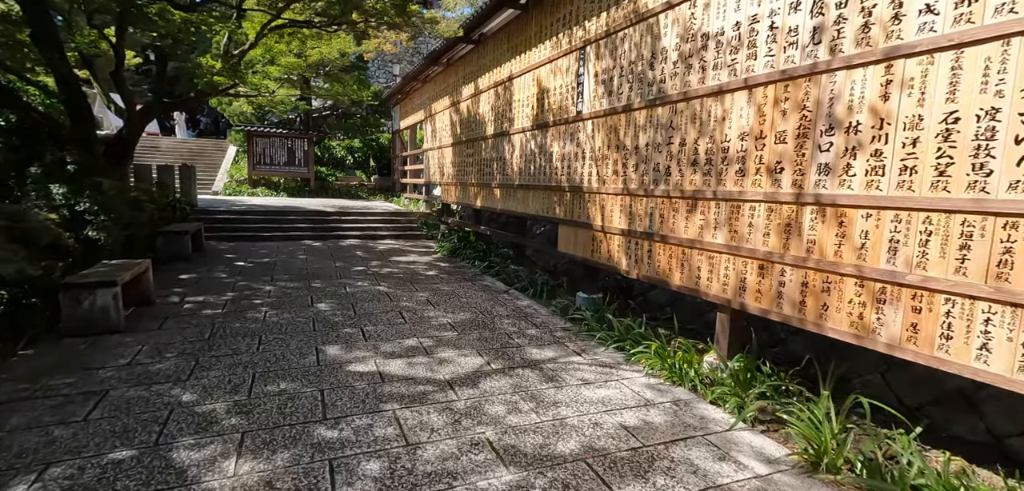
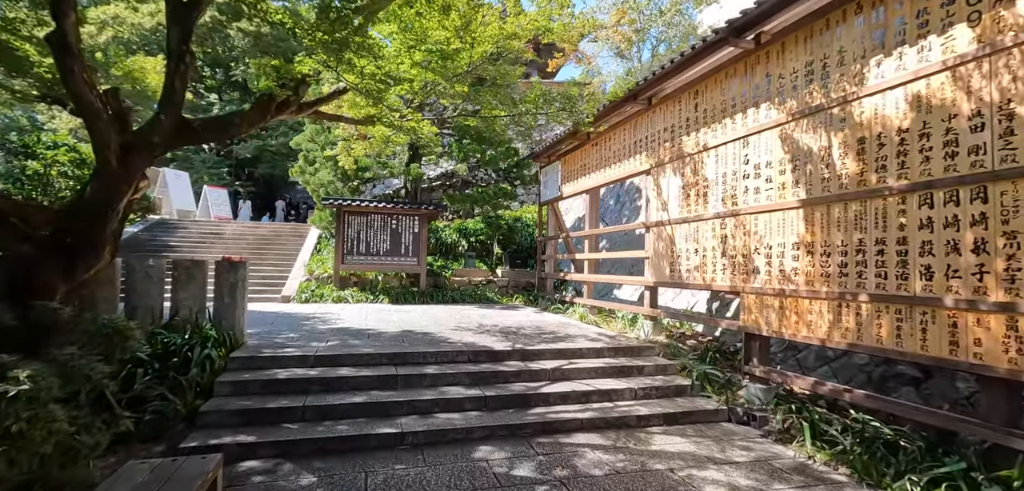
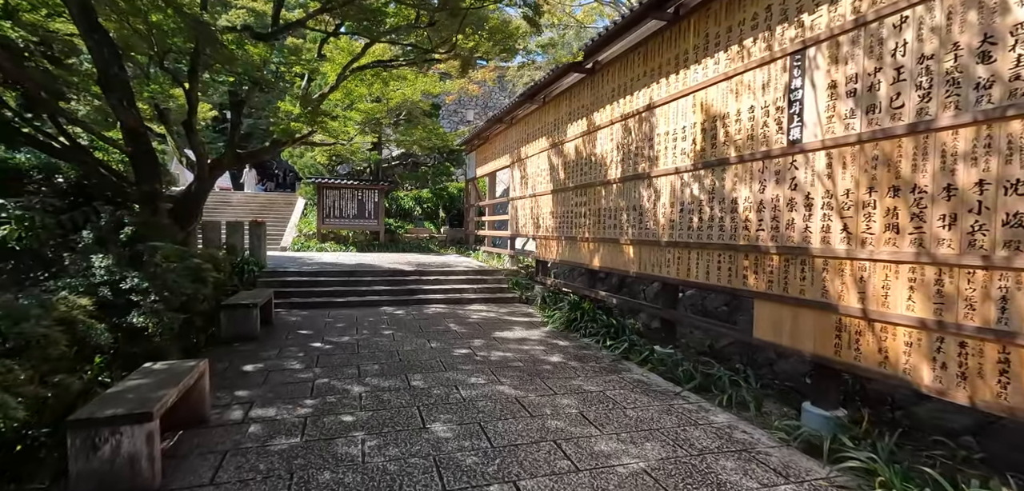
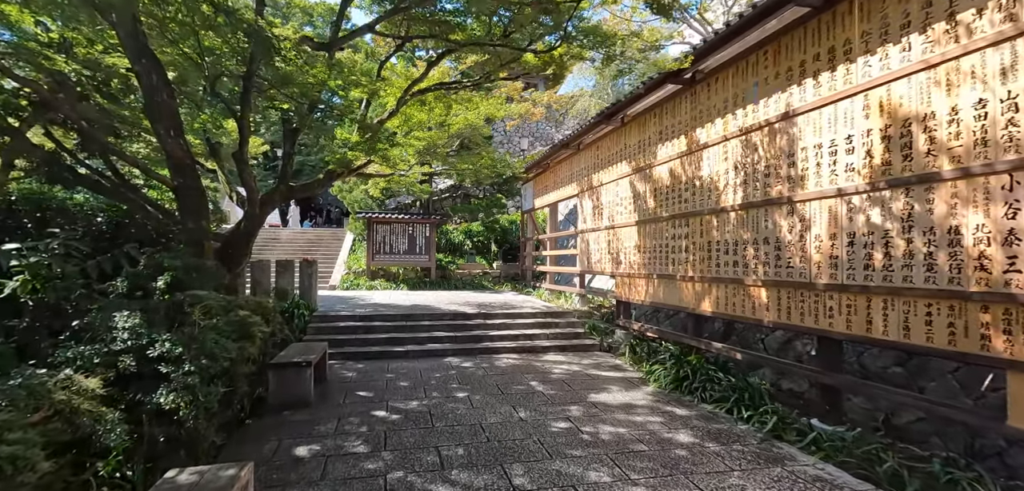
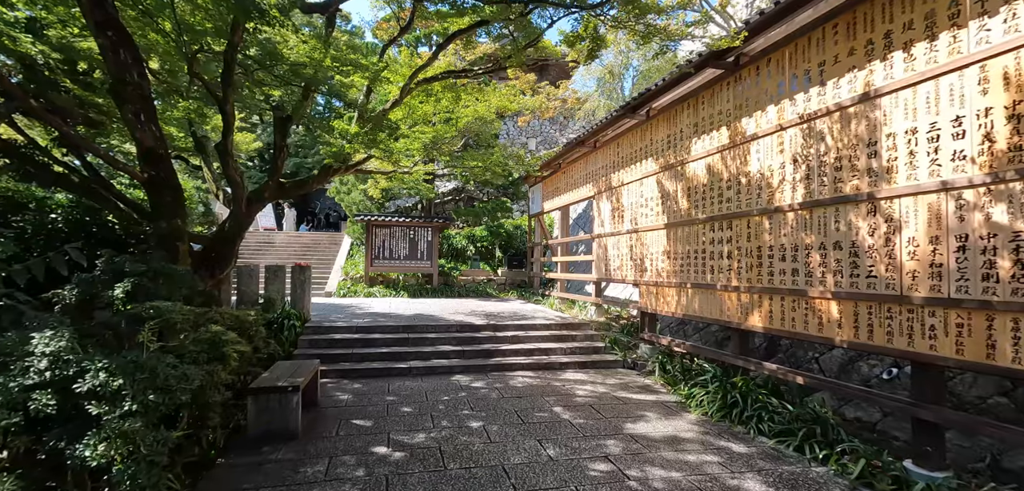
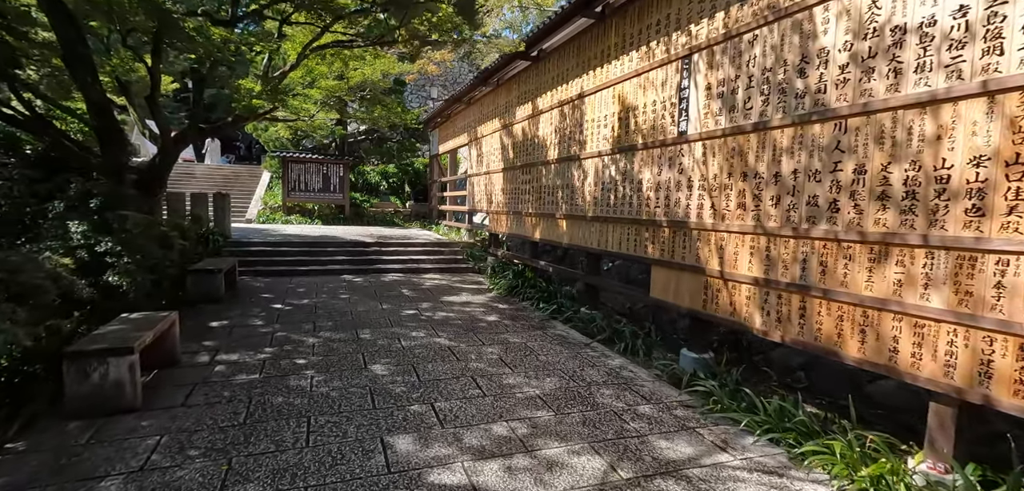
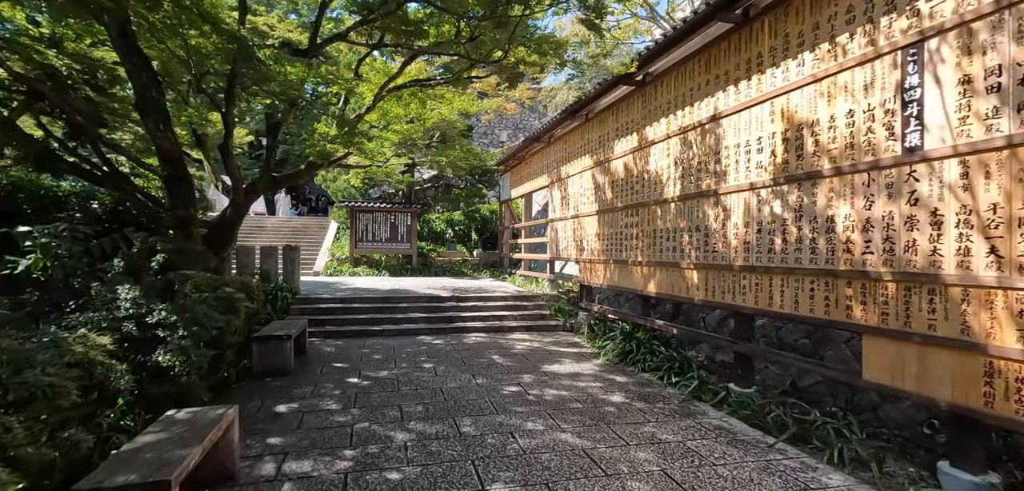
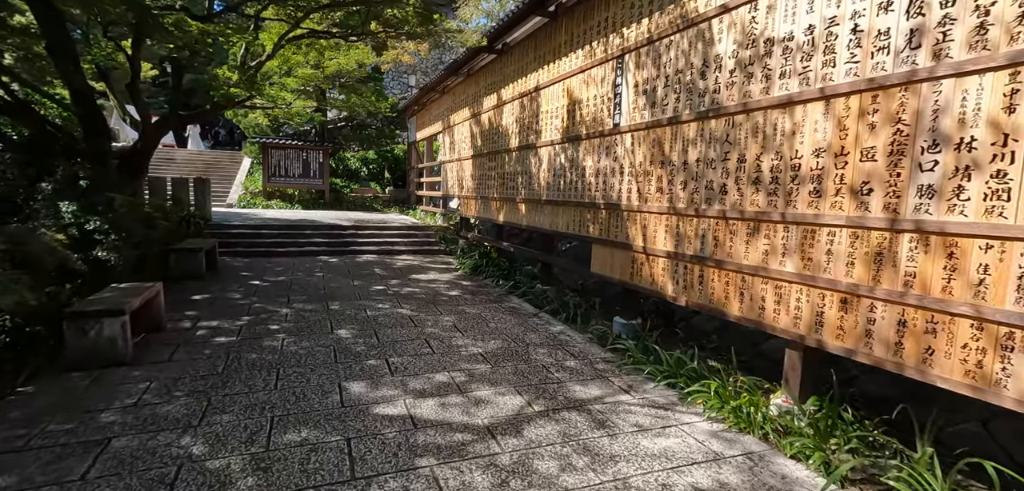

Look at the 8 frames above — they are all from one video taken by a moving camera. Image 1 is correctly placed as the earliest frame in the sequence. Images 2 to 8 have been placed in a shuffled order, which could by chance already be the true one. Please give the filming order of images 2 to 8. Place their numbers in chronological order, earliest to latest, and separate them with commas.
8, 6, 3, 7, 4, 5, 2
